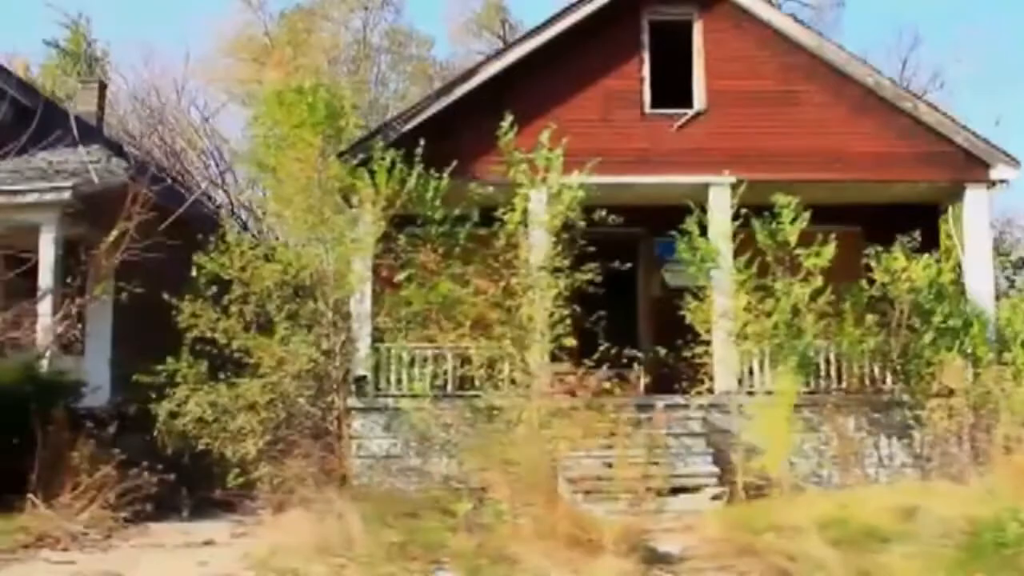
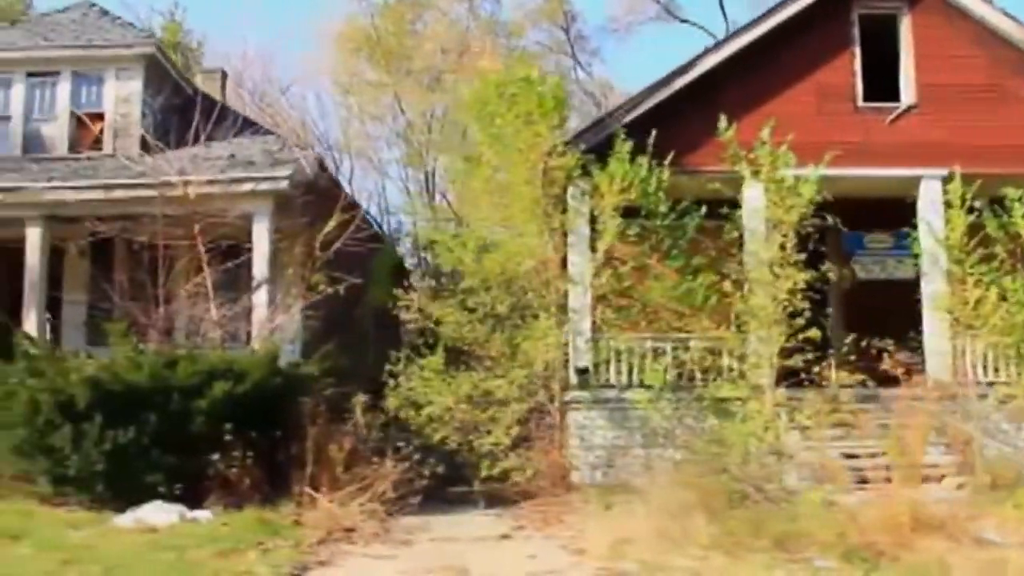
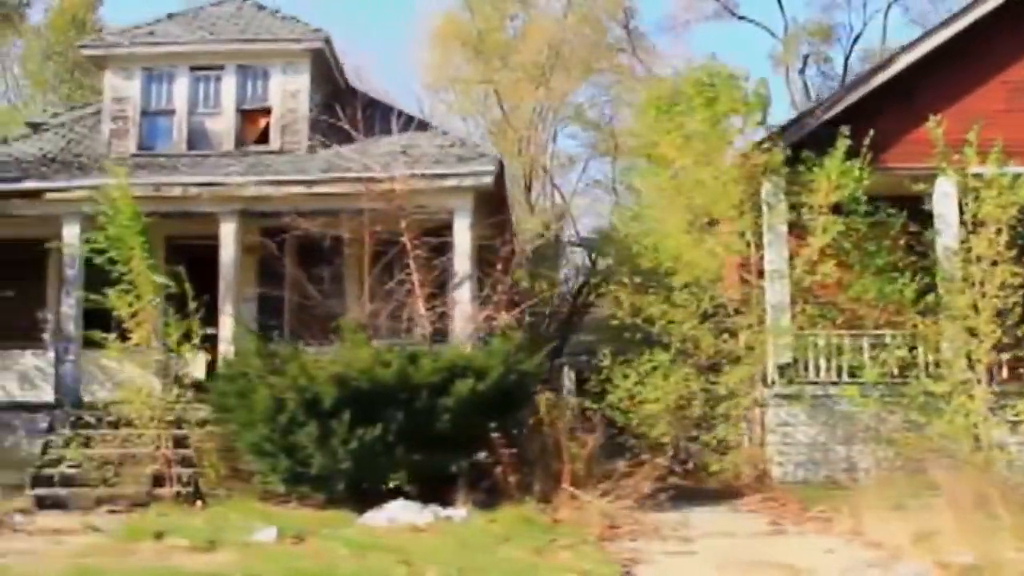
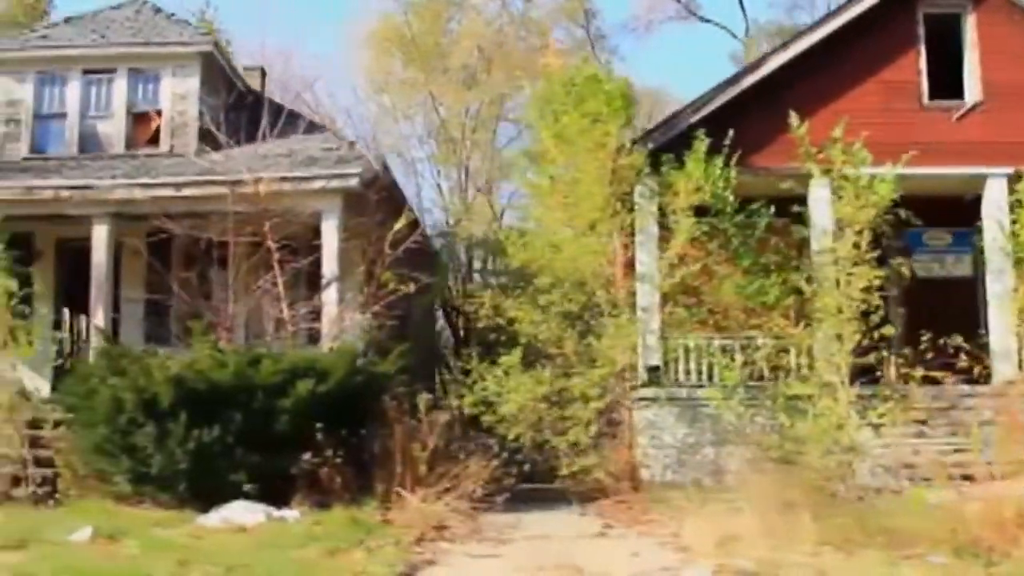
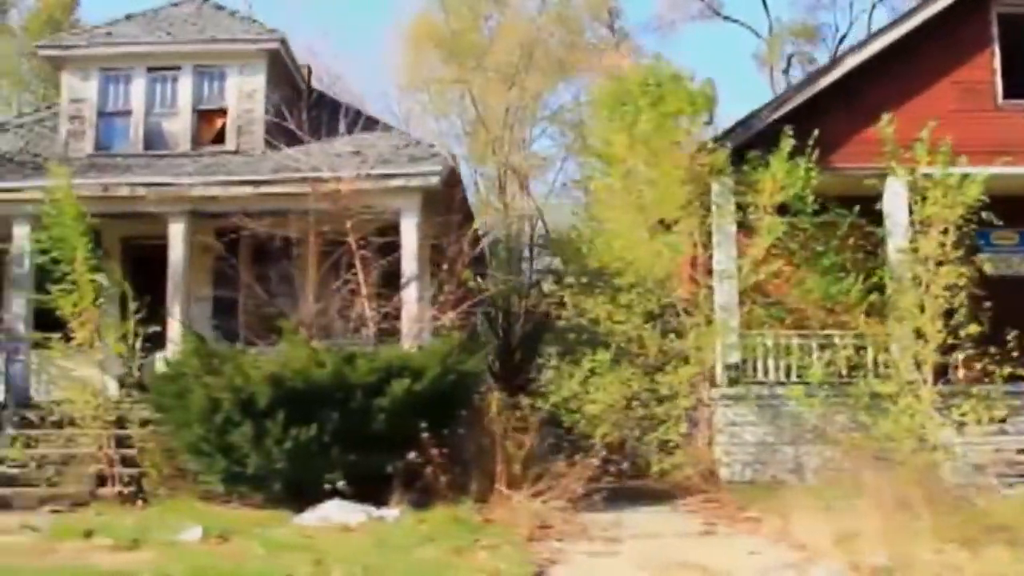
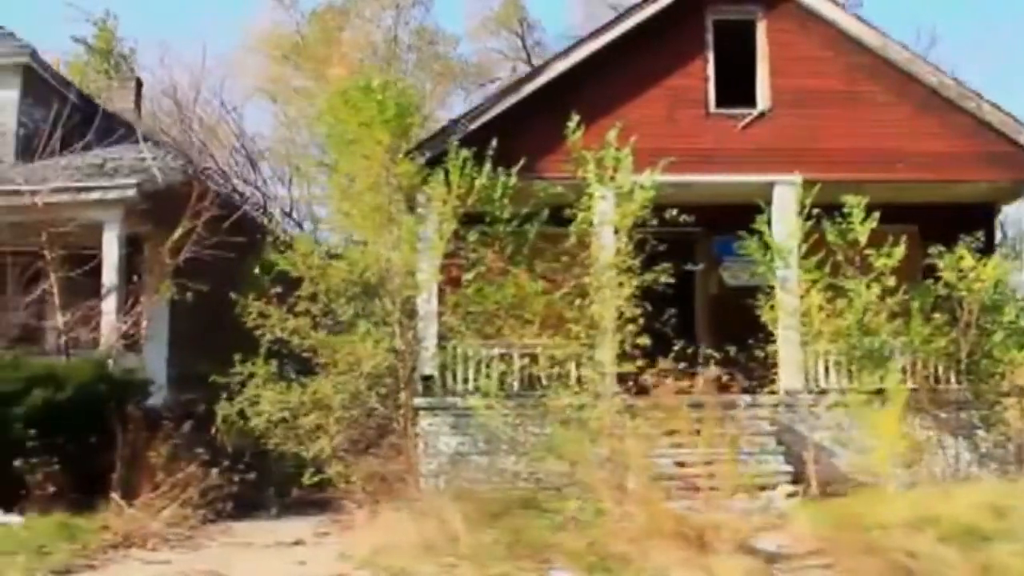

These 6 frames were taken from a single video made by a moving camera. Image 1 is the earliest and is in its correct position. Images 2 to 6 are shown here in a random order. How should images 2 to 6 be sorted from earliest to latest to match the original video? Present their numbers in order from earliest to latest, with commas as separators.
6, 2, 4, 5, 3
